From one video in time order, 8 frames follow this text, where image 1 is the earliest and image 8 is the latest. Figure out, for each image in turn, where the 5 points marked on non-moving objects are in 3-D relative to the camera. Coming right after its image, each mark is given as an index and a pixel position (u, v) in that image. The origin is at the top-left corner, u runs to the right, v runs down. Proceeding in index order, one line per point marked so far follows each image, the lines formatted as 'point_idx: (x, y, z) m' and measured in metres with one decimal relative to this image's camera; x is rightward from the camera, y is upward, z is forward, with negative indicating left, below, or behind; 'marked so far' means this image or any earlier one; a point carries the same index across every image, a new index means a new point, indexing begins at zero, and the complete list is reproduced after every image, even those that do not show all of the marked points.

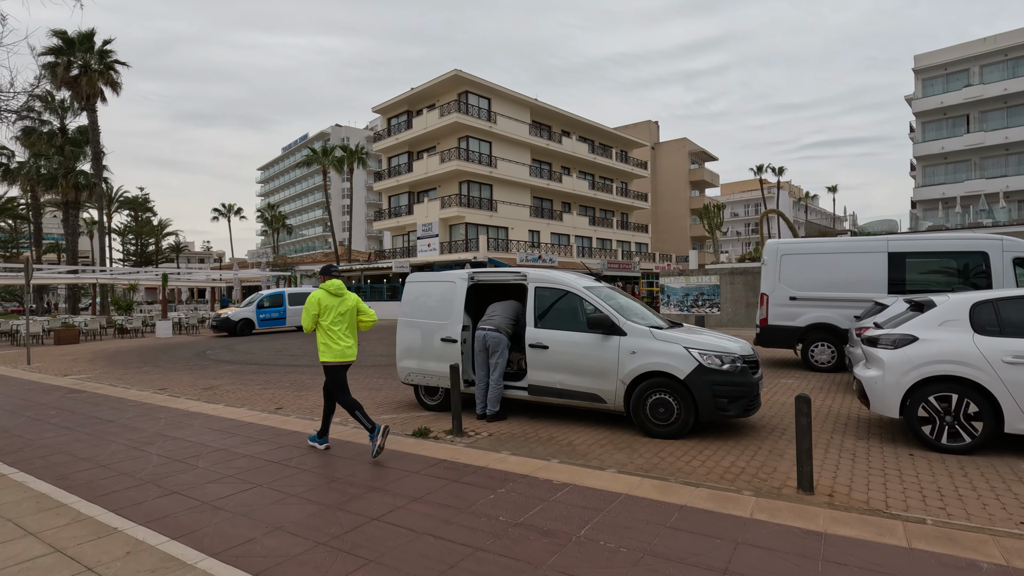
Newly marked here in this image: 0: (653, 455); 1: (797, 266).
0: (+1.3, -1.6, +5.0) m
1: (+5.6, +0.4, +10.6) m
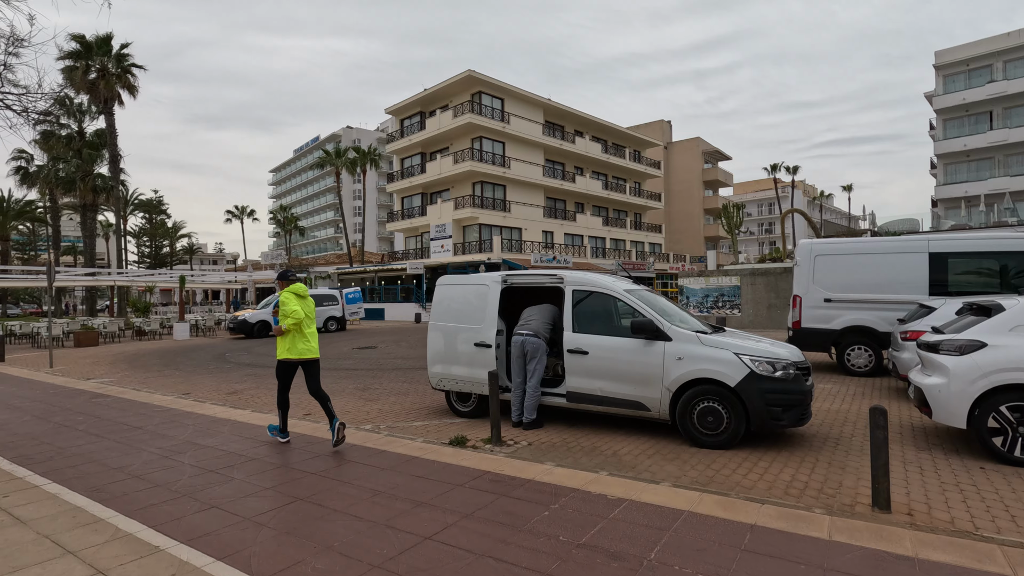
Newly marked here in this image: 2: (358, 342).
0: (+1.7, -1.6, +4.8) m
1: (+6.1, +0.4, +10.3) m
2: (-5.4, -1.9, +18.8) m
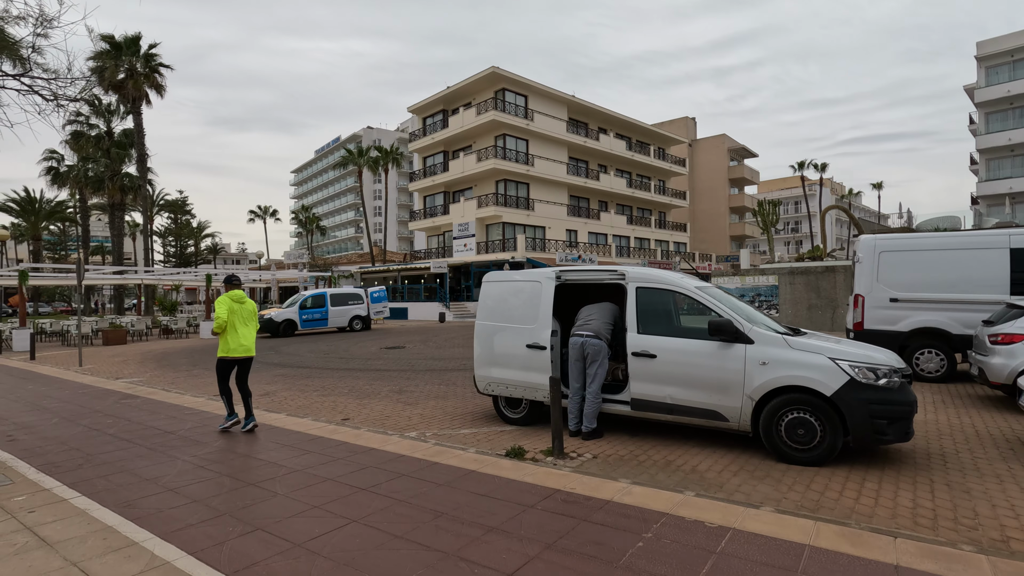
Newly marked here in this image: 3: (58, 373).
0: (+2.3, -1.6, +4.2) m
1: (+6.9, +0.4, +9.6) m
2: (-4.3, -1.9, +18.5) m
3: (-10.0, -1.9, +11.9) m
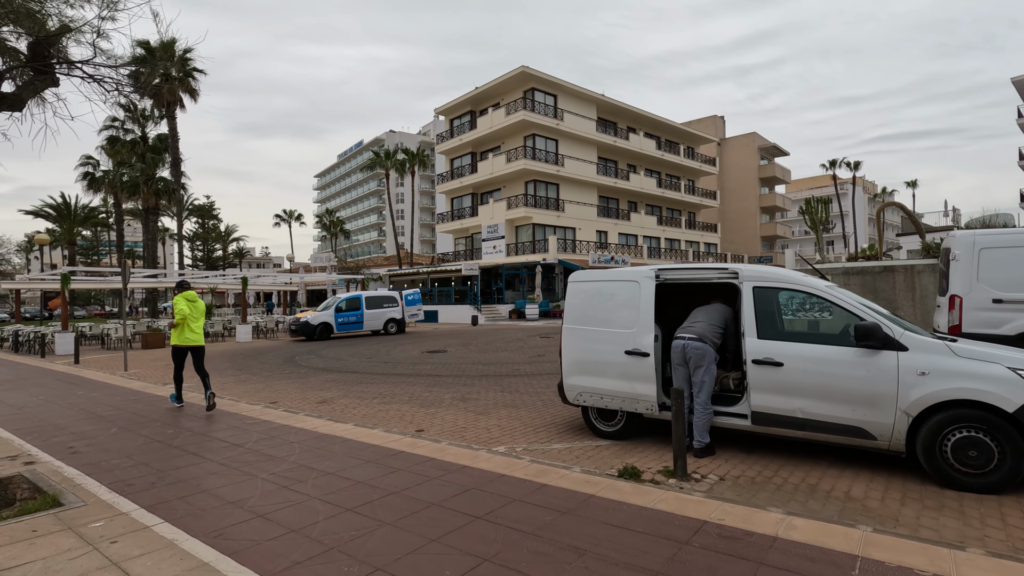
0: (+3.3, -1.6, +3.6) m
1: (+8.0, +0.4, +8.8) m
2: (-2.9, -1.9, +18.0) m
3: (-8.8, -1.9, +11.6) m
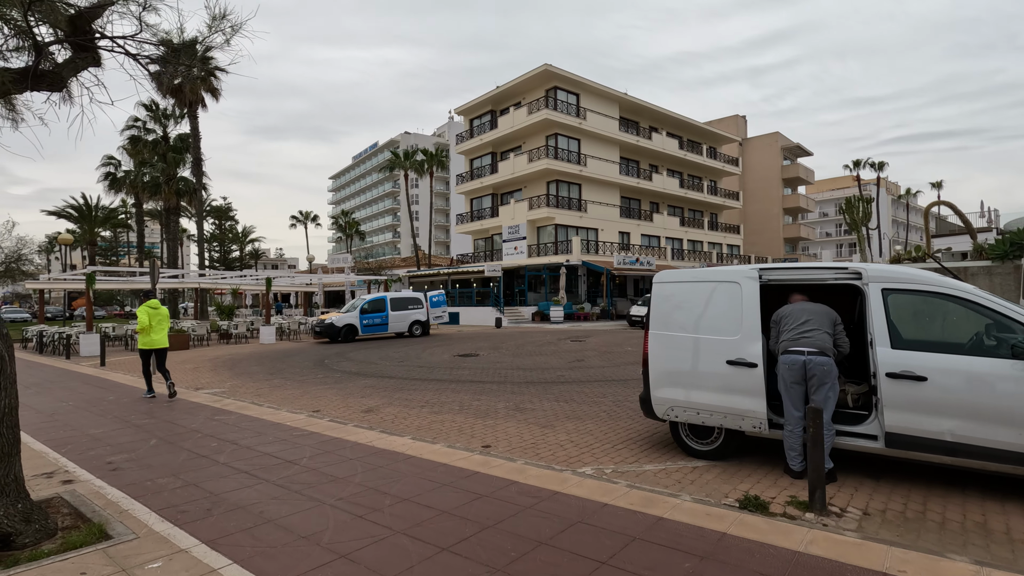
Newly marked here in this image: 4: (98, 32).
0: (+4.0, -1.6, +2.9) m
1: (+8.9, +0.4, +8.0) m
2: (-1.8, -2.0, +17.5) m
3: (-7.9, -2.0, +11.2) m
4: (-3.8, +2.3, +4.9) m
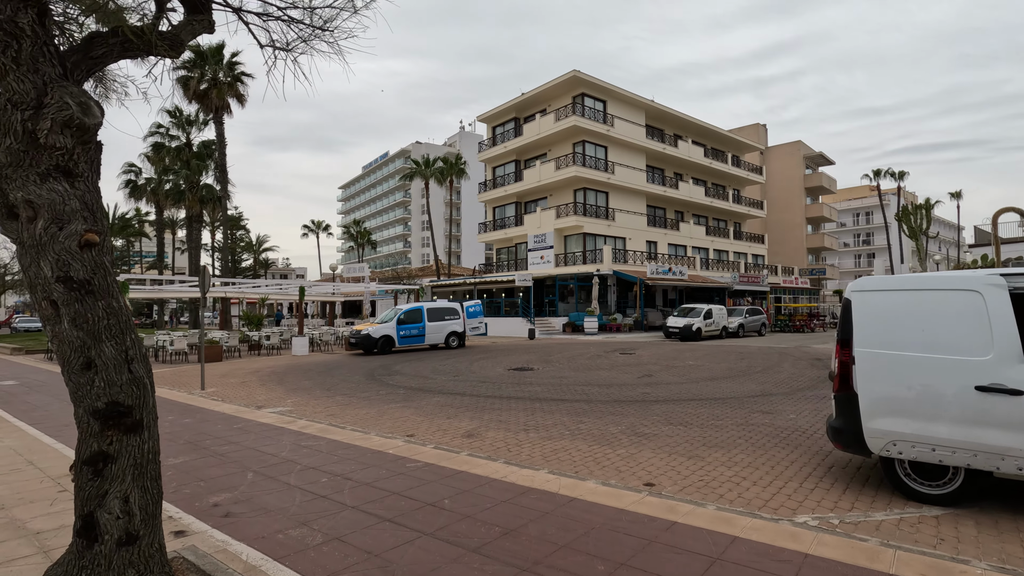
0: (+5.5, -1.6, +2.0) m
1: (+10.4, +0.2, +7.1) m
2: (-0.2, -2.3, +16.6) m
3: (-6.3, -2.1, +10.4) m
4: (-2.3, +2.3, +4.1) m
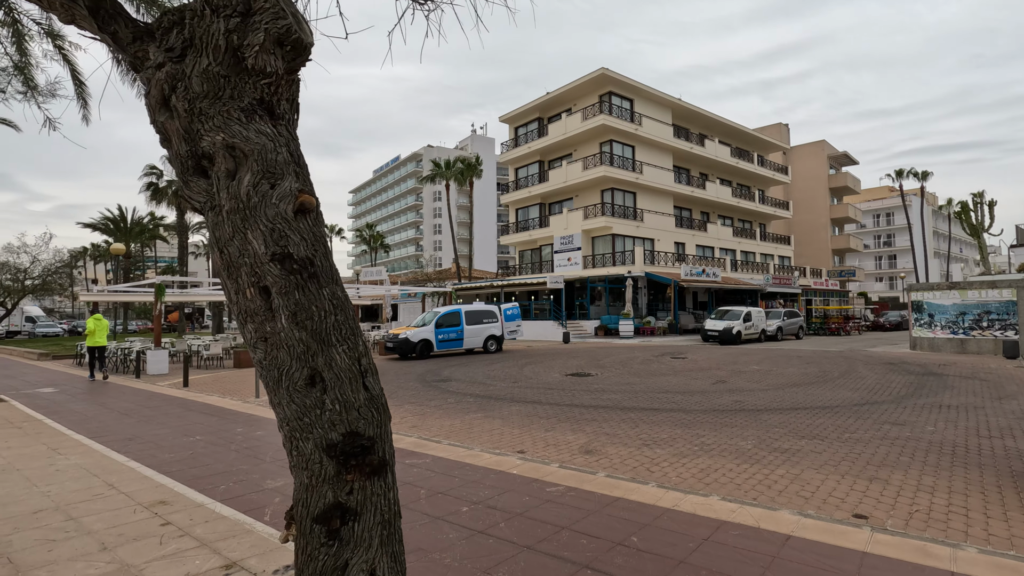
0: (+6.9, -1.5, +1.1) m
1: (+11.8, +0.3, +6.2) m
2: (+1.3, -2.3, +15.8) m
3: (-4.9, -2.1, +9.6) m
4: (-0.9, +2.3, +3.4) m
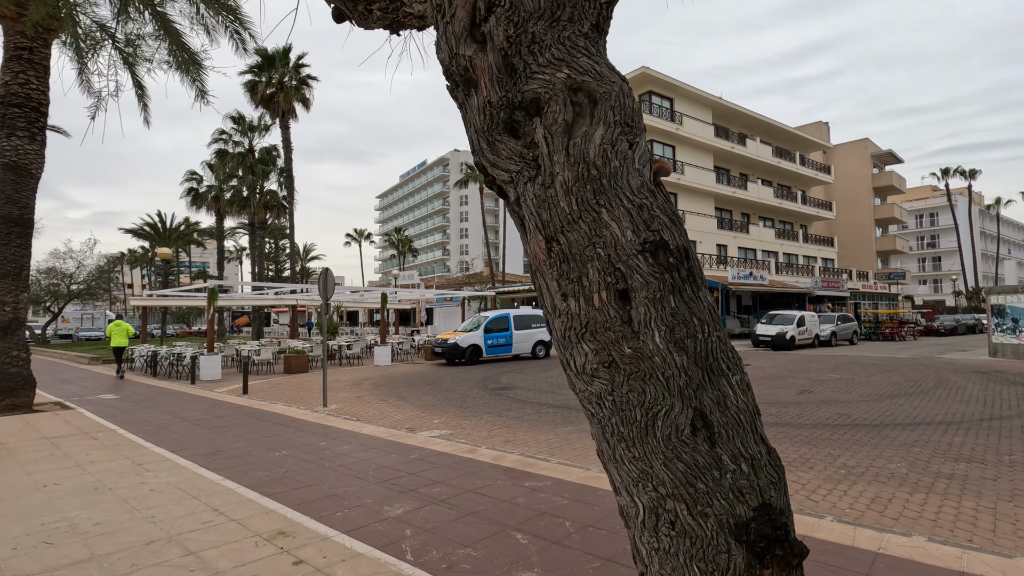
0: (+7.9, -1.5, +0.2) m
1: (+13.1, +0.3, +5.1) m
2: (+3.0, -2.4, +15.1) m
3: (-3.4, -2.2, +9.2) m
4: (+0.3, +2.3, +2.8) m
